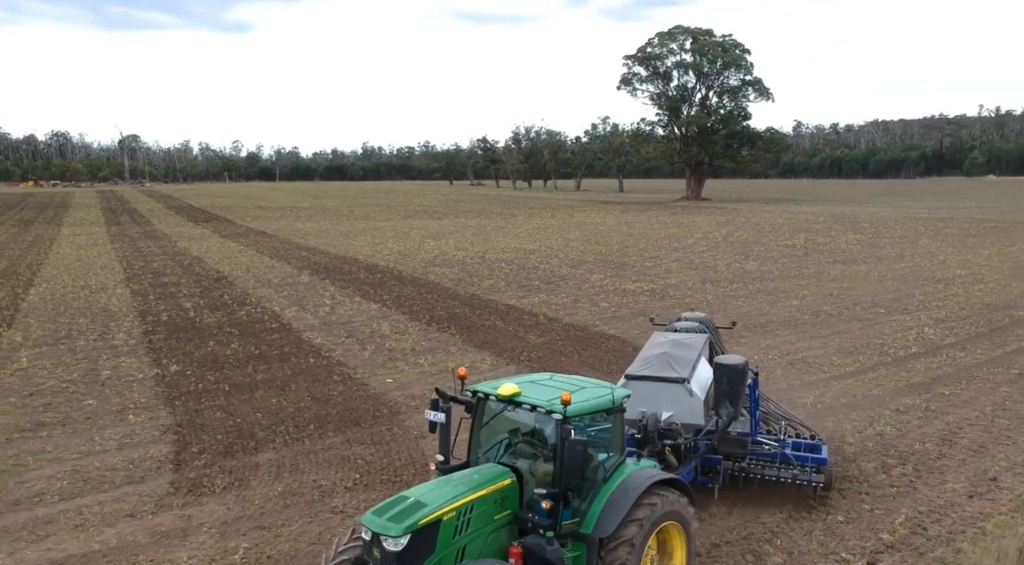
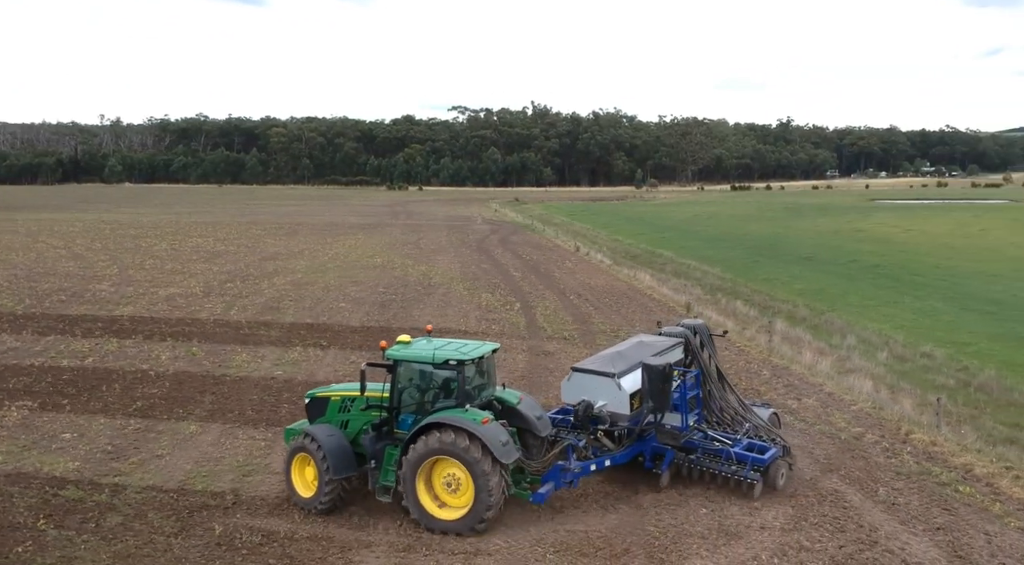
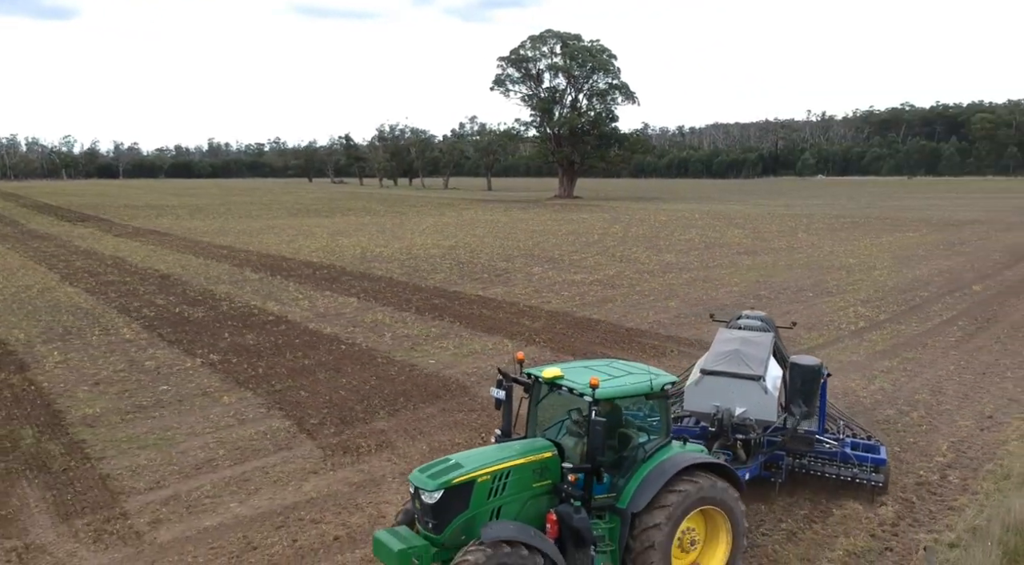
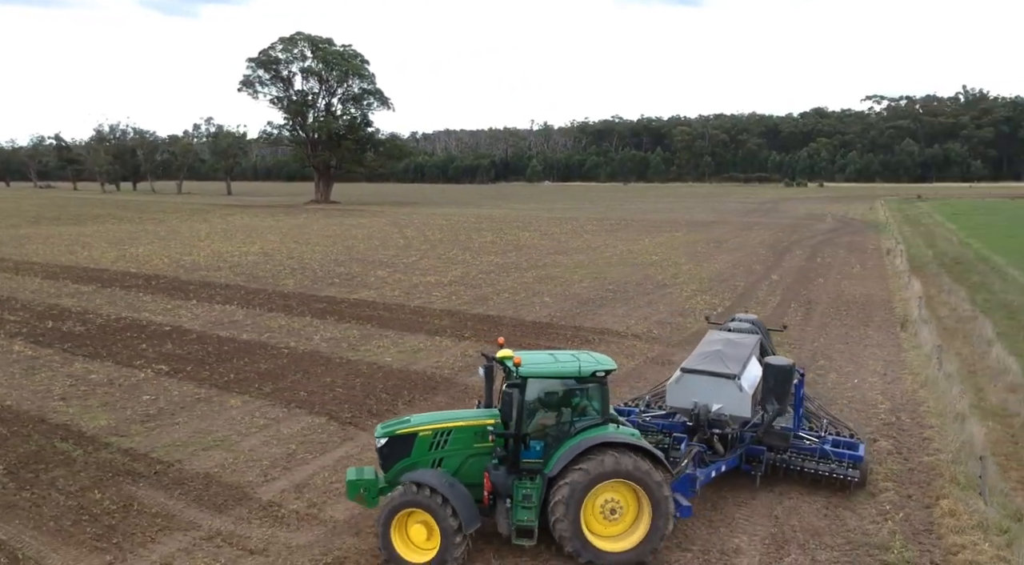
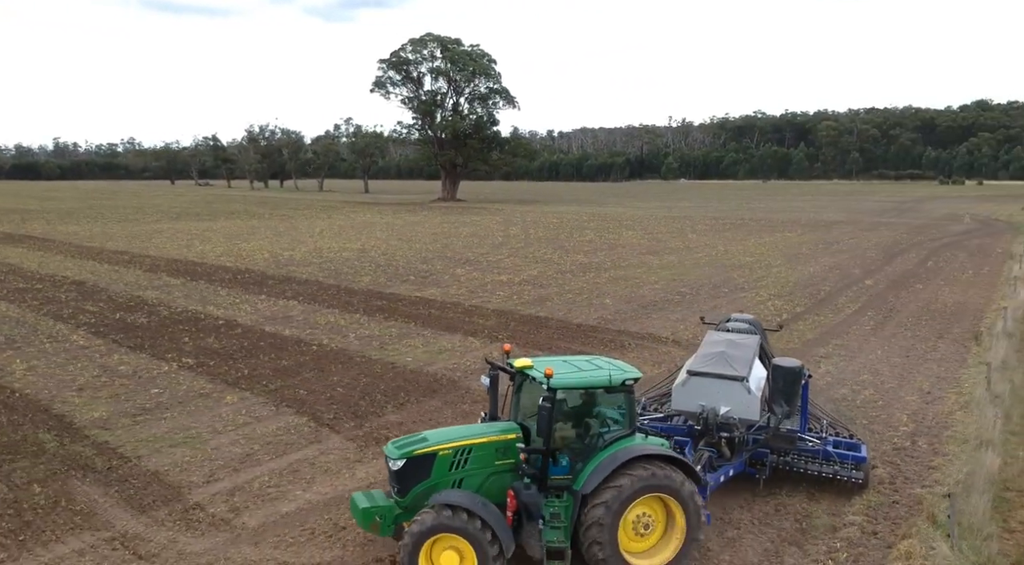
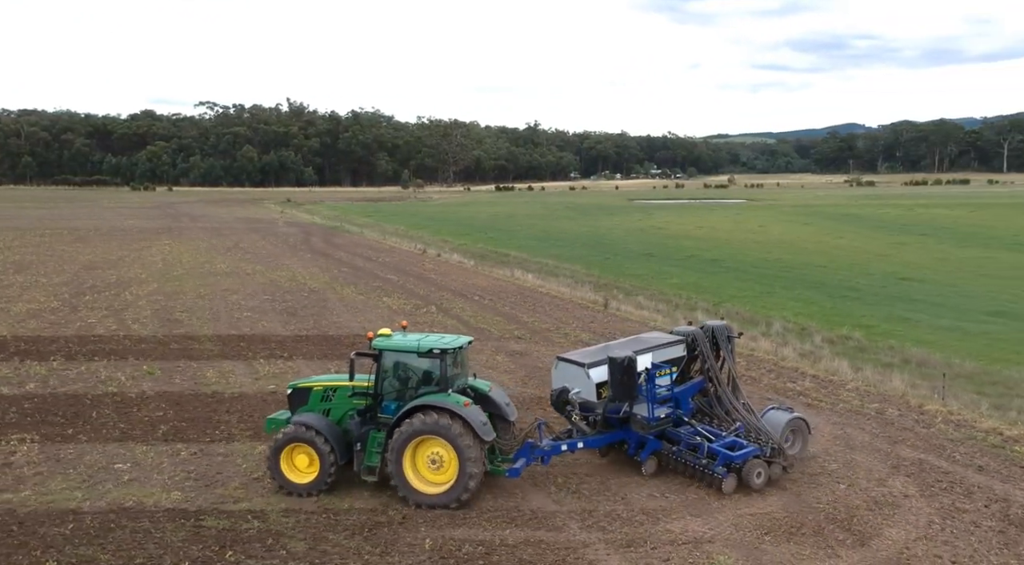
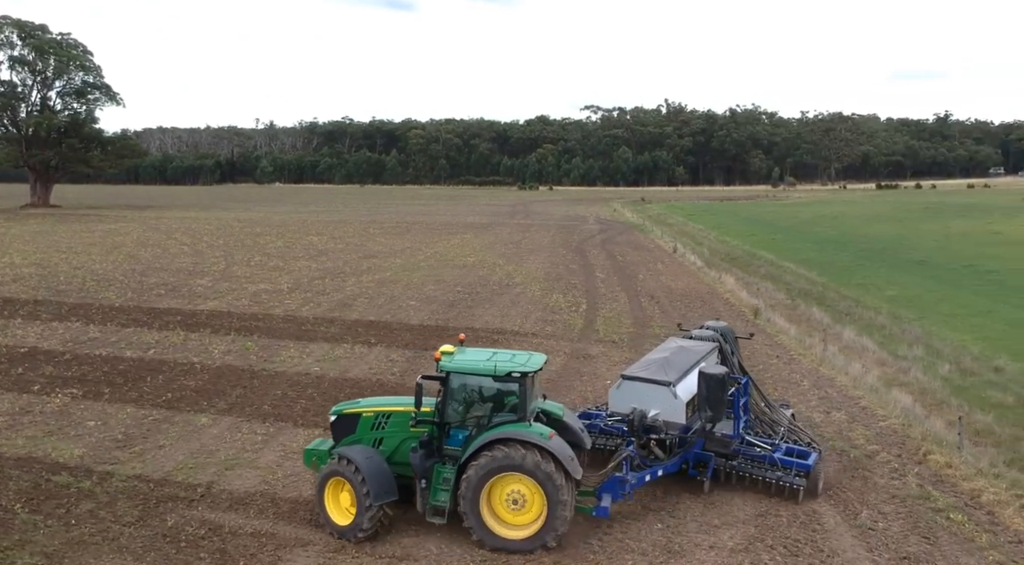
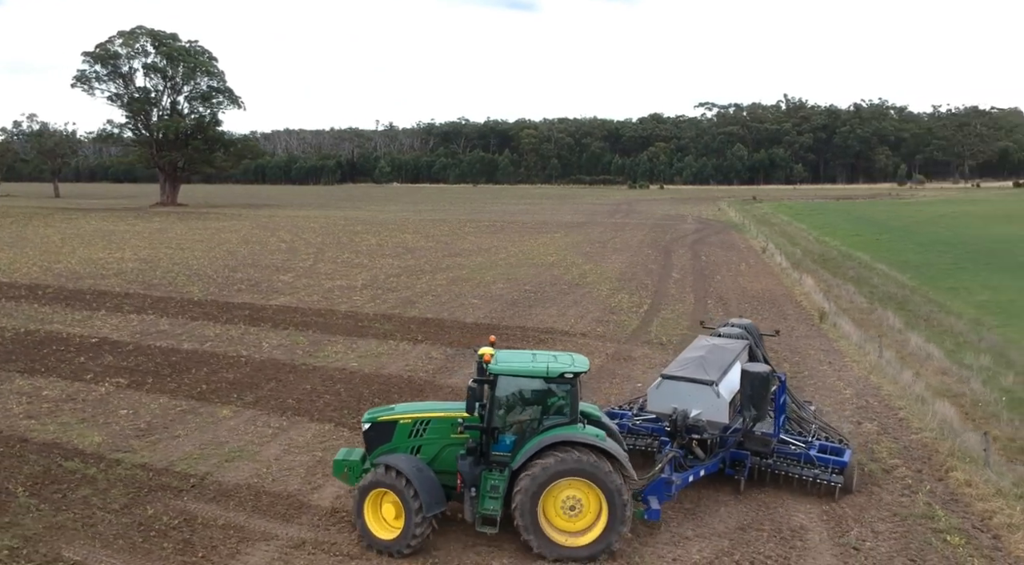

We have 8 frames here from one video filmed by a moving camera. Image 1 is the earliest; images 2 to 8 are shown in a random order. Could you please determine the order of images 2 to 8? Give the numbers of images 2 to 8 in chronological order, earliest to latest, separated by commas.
3, 5, 4, 8, 7, 2, 6
